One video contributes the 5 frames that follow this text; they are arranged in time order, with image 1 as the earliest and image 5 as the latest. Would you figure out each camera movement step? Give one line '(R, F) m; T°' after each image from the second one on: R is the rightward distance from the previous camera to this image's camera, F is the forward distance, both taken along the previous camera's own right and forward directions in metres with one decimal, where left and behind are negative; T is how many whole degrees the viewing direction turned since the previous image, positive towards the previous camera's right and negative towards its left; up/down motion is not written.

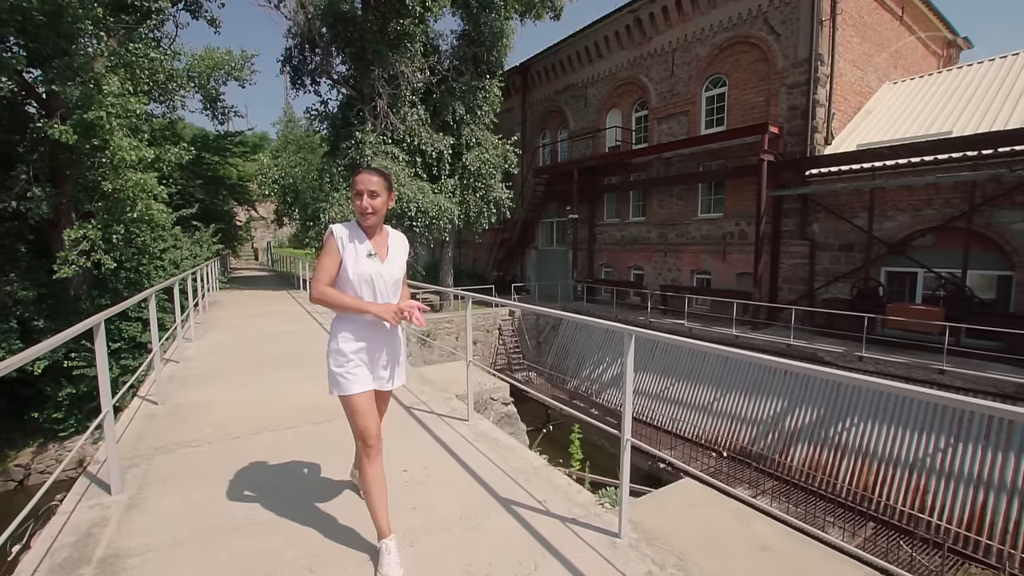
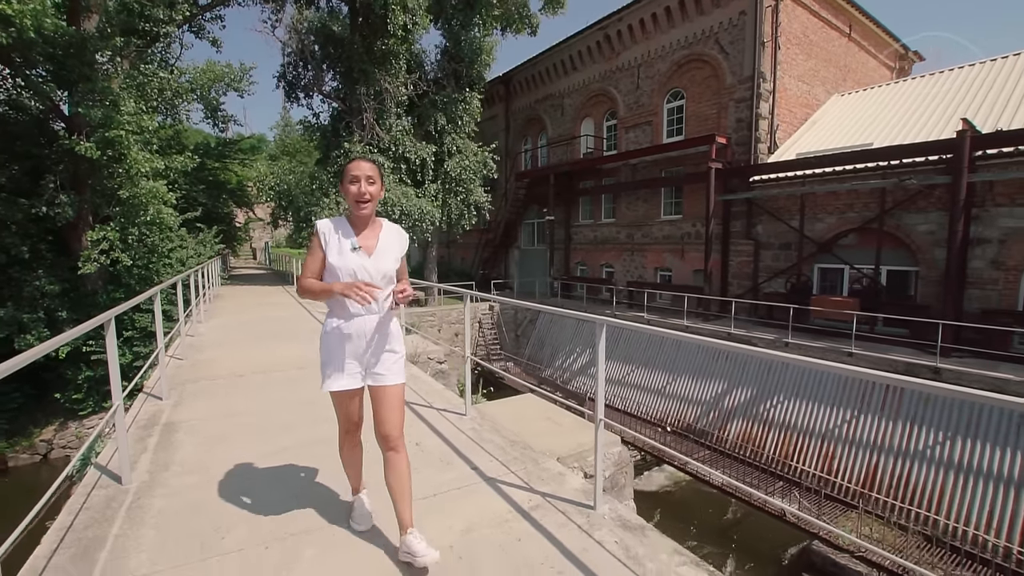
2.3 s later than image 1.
(+0.7, -1.3) m; 0°
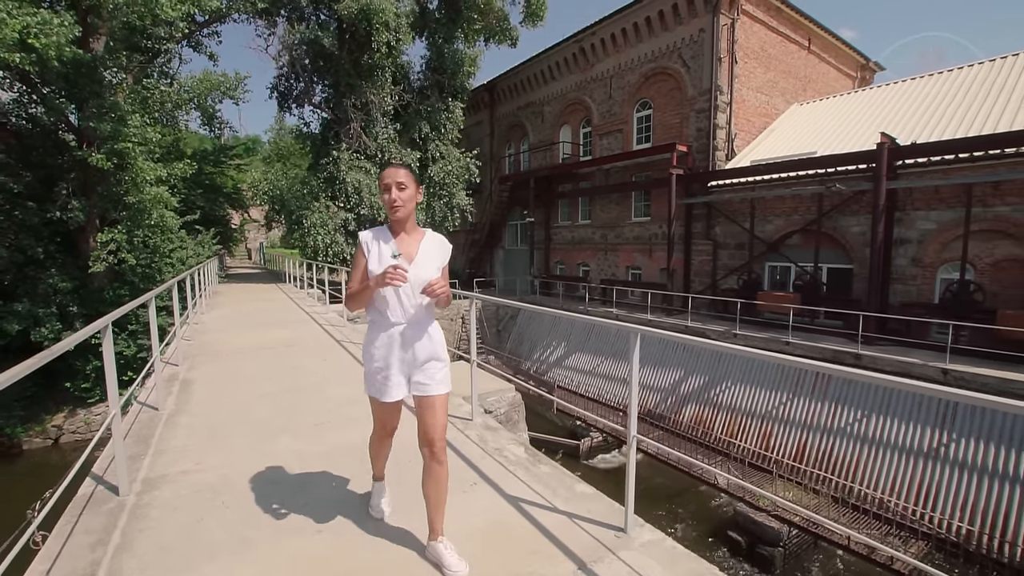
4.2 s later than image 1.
(+0.6, -1.0) m; 0°
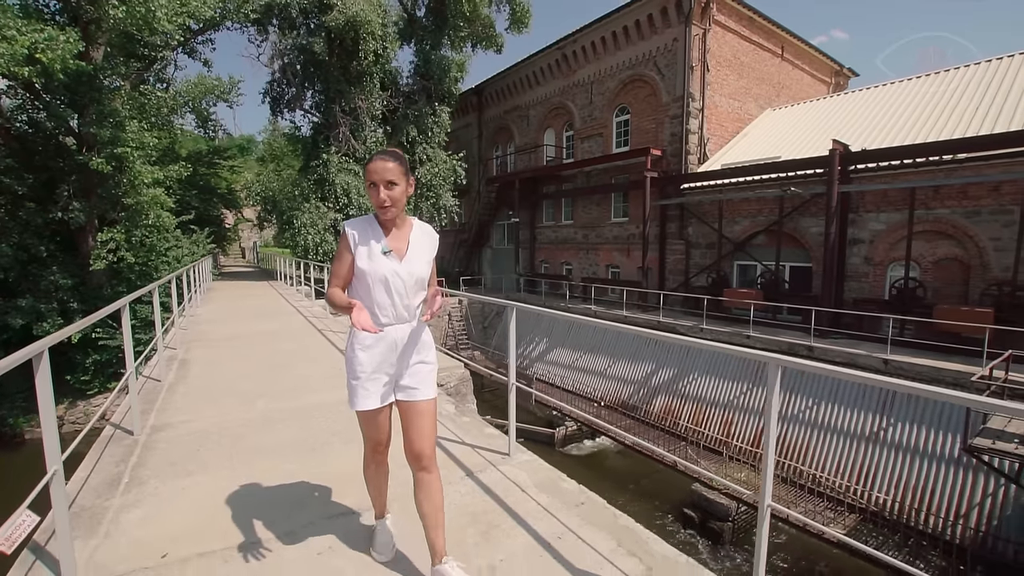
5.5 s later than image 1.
(+0.4, -0.7) m; 0°
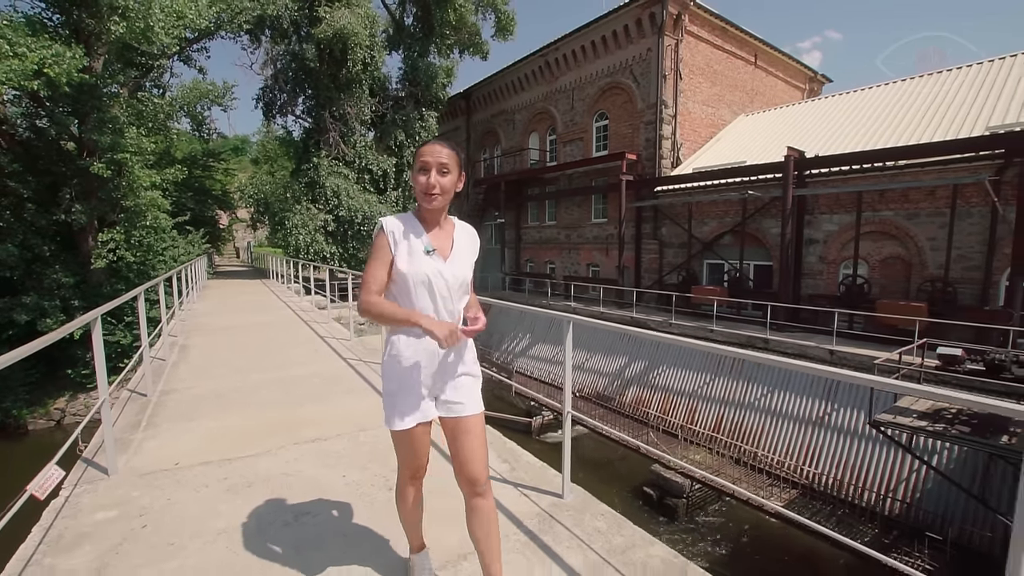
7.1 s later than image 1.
(+0.4, -0.7) m; 0°
